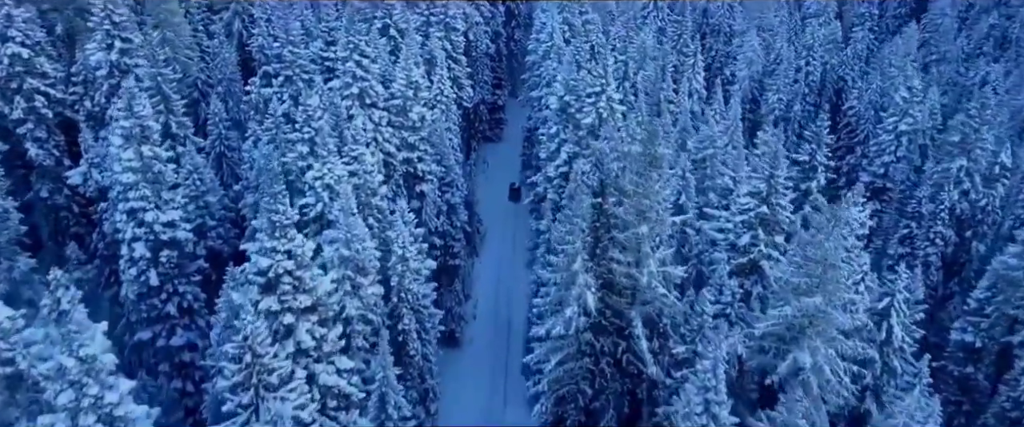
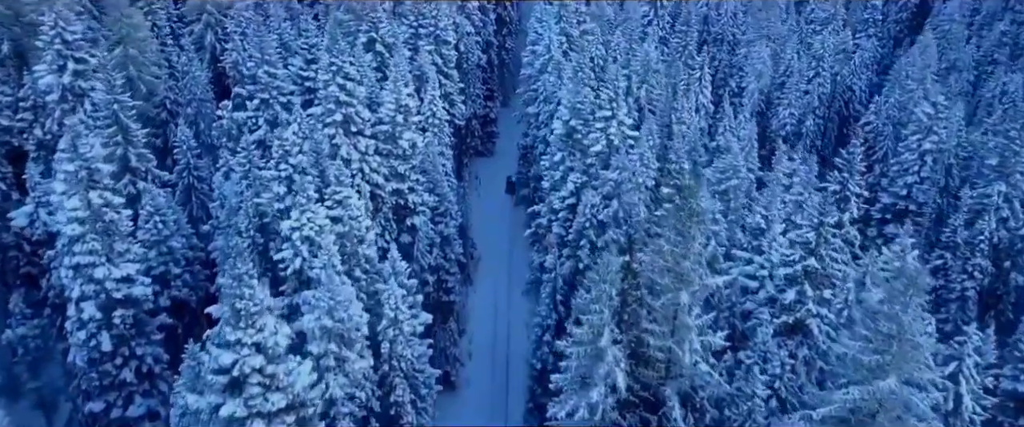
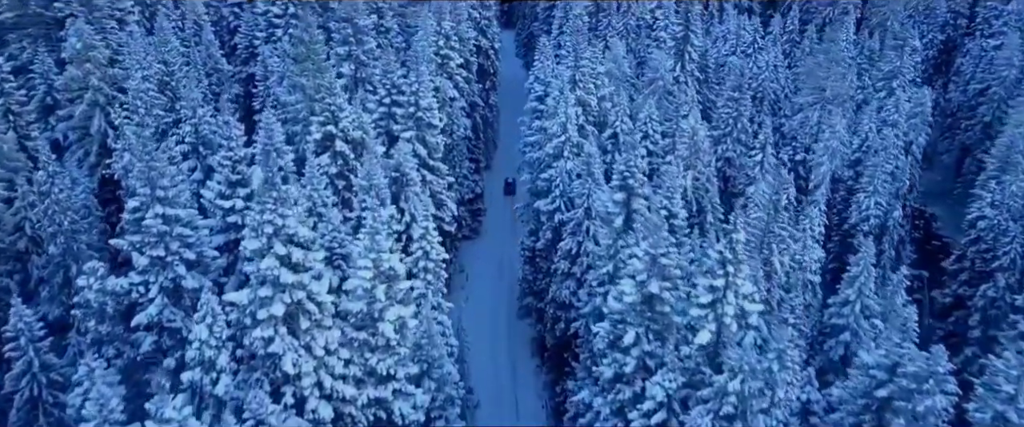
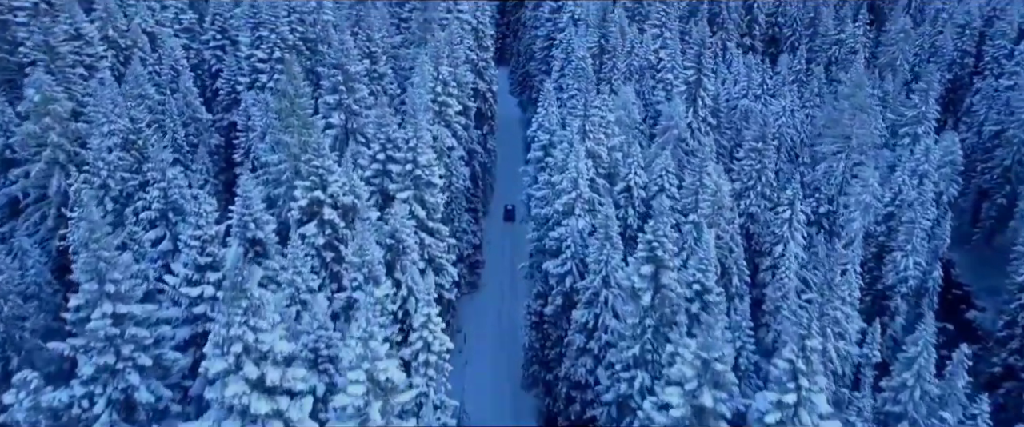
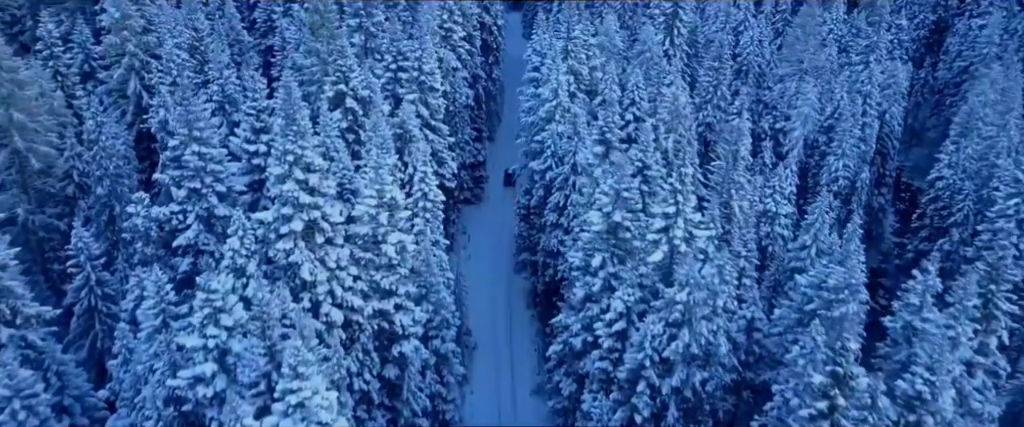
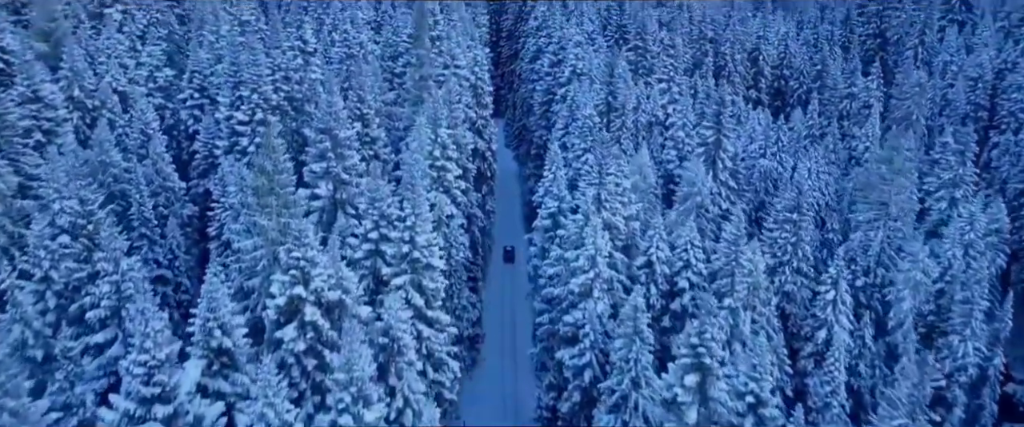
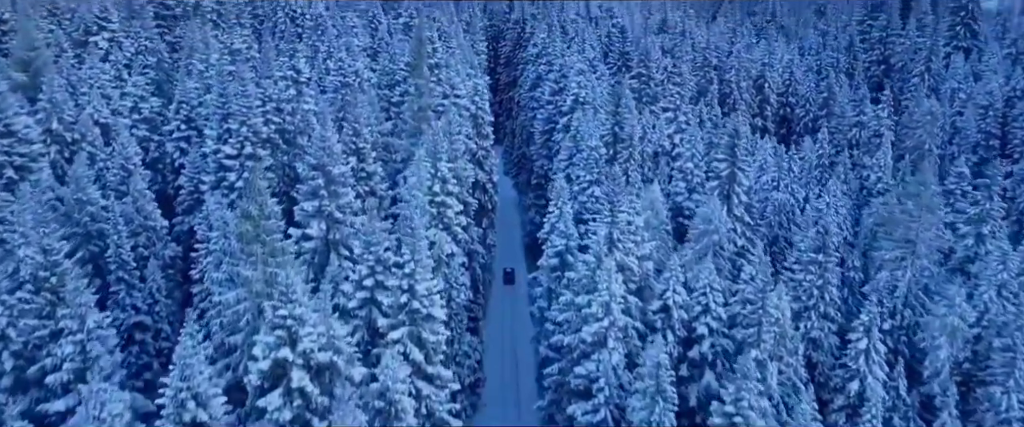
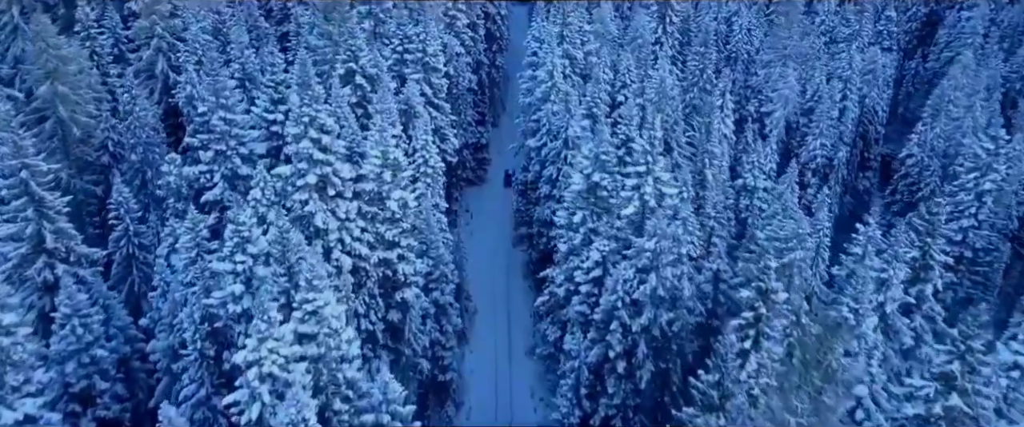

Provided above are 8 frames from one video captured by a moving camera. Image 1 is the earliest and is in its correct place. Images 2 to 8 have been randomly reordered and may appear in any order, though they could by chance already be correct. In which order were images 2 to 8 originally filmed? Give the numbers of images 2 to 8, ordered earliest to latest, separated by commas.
2, 8, 5, 3, 4, 6, 7
